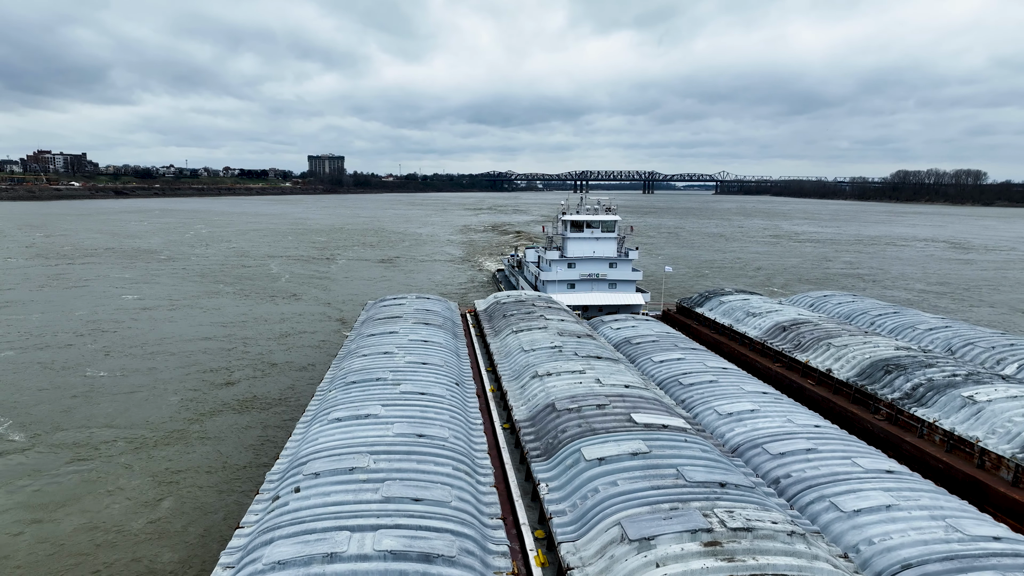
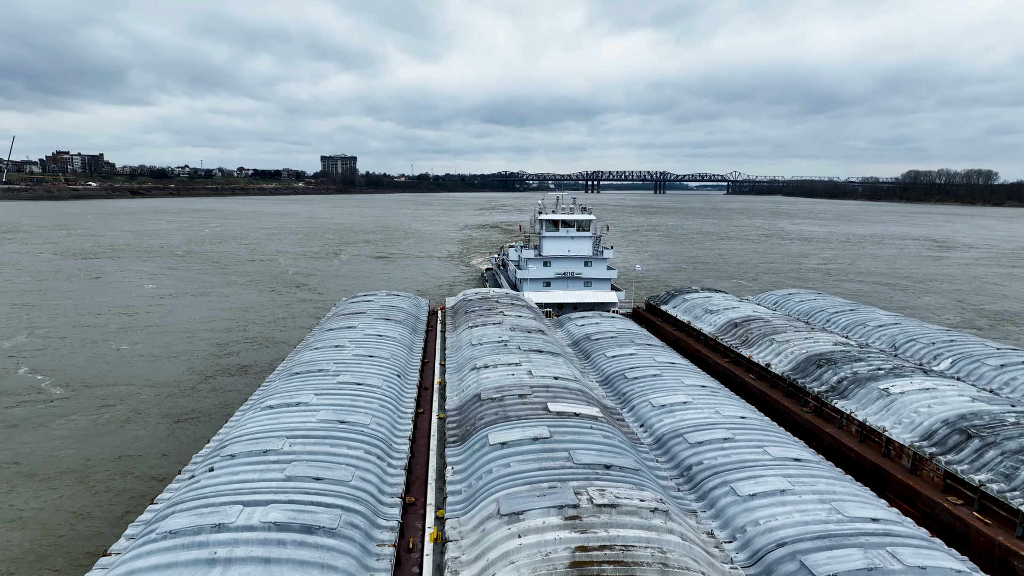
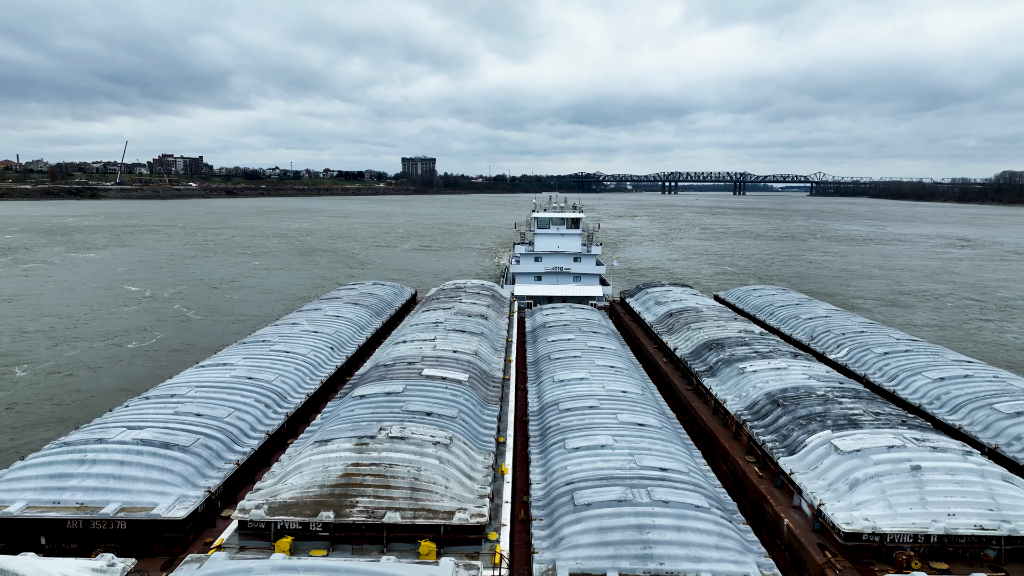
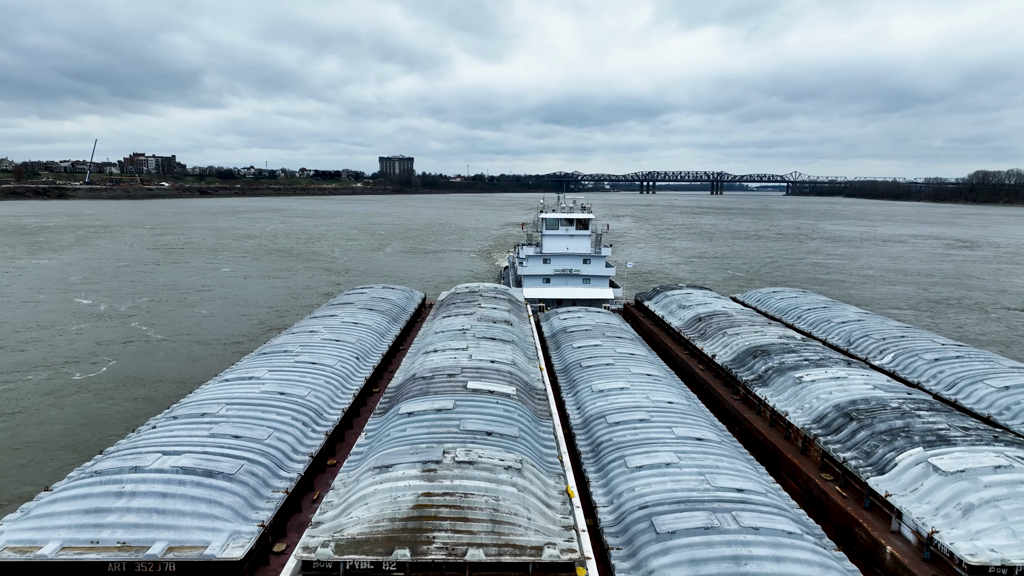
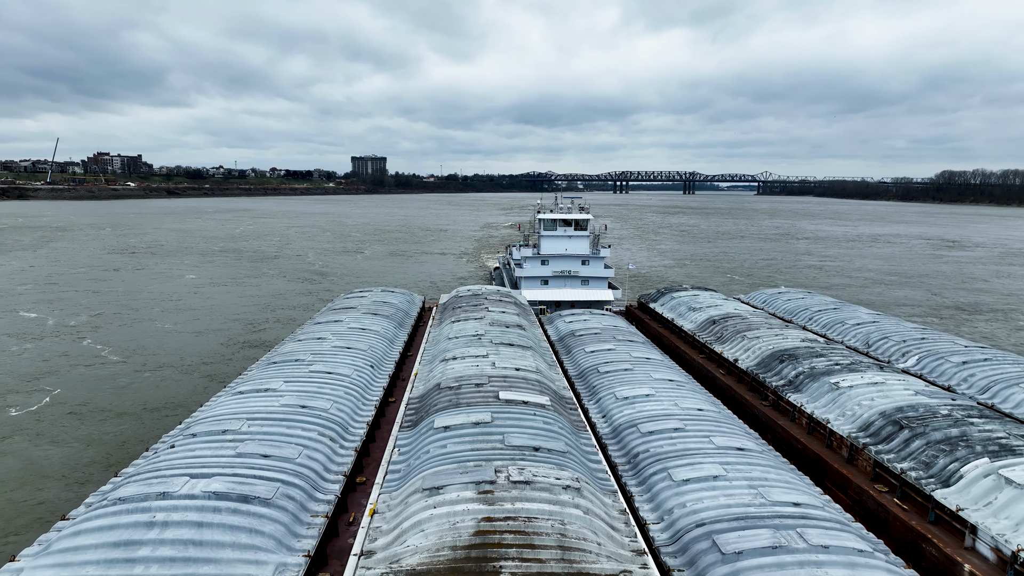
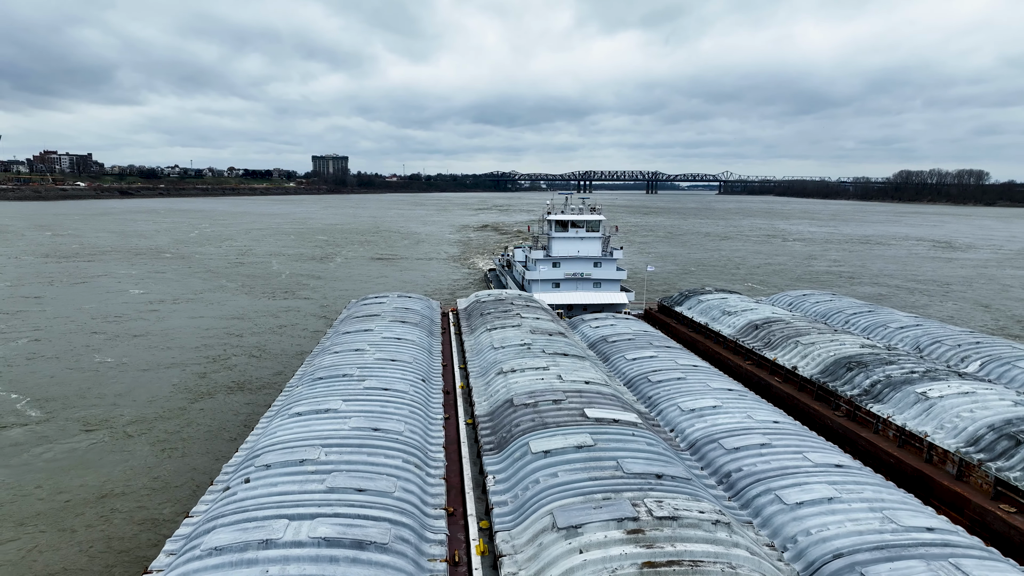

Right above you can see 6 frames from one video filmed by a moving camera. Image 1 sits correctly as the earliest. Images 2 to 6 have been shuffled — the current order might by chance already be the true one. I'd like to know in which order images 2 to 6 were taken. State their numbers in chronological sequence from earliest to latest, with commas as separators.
6, 2, 5, 4, 3
